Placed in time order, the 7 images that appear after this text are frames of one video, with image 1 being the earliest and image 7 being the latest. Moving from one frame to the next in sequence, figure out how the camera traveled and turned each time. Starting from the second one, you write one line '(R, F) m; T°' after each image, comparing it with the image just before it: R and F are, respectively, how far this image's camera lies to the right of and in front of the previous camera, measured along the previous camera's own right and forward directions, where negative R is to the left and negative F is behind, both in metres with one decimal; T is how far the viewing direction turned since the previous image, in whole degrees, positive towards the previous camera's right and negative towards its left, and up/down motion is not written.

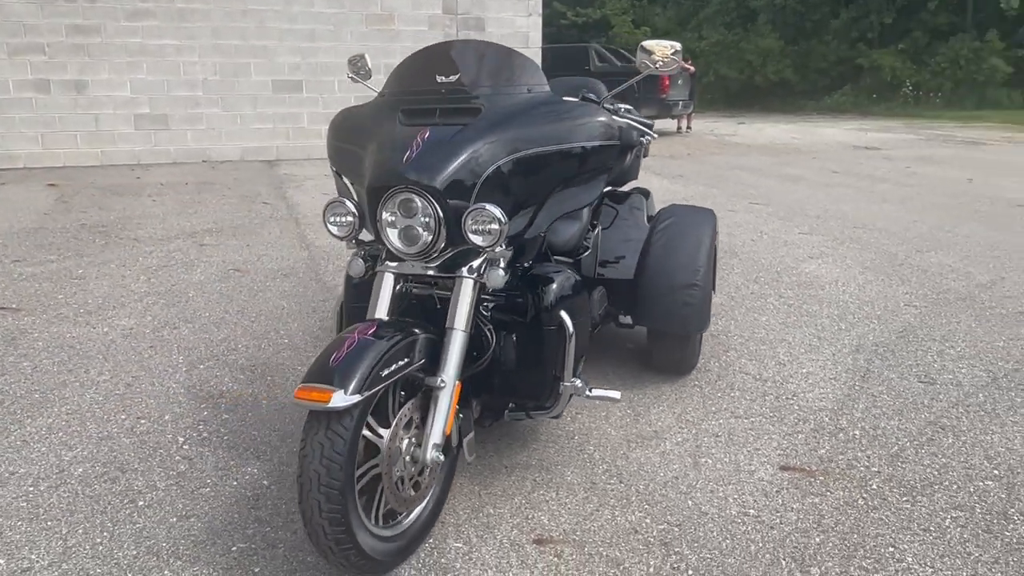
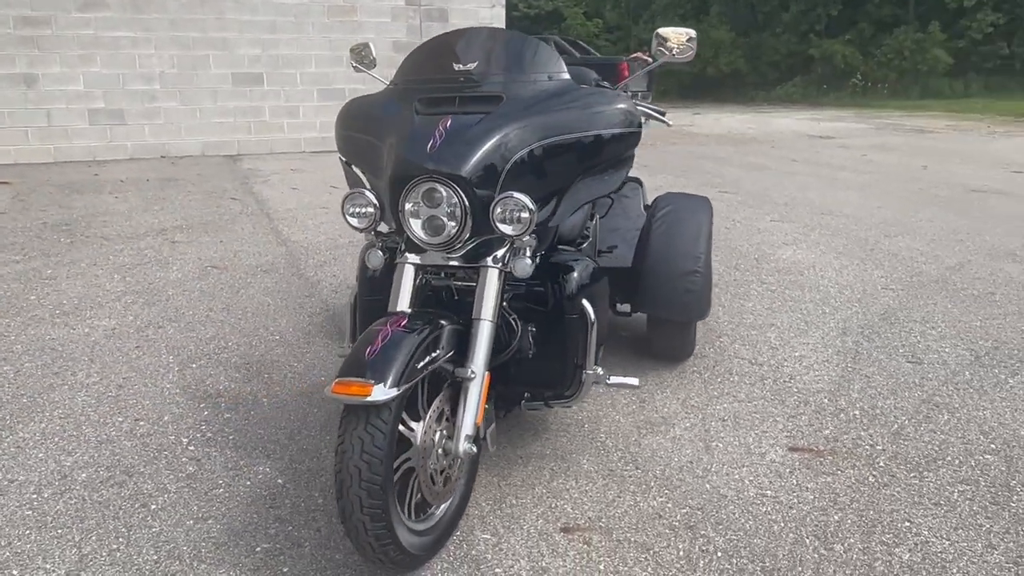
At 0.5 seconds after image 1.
(-0.3, 0.0) m; +3°
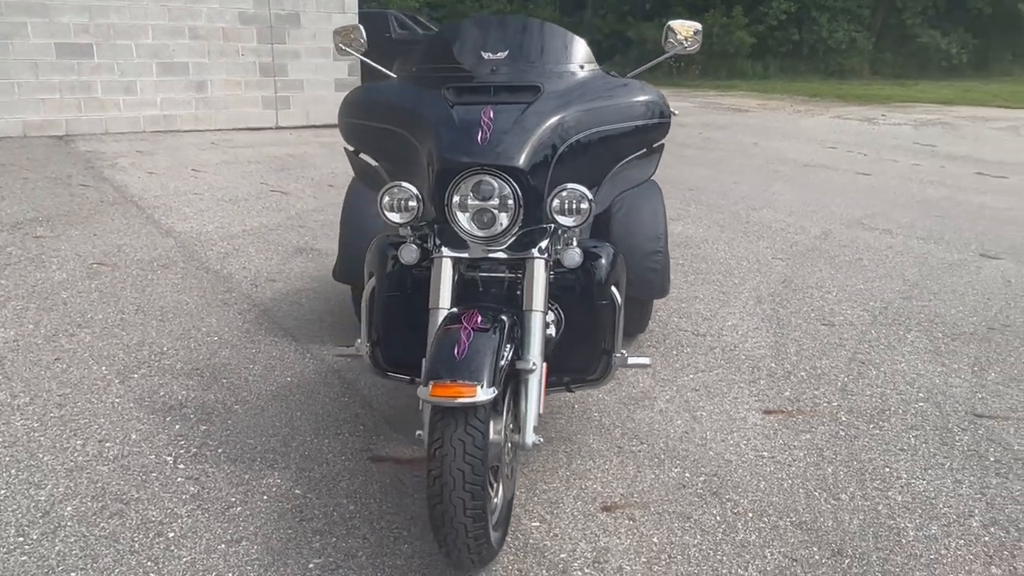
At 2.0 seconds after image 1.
(-0.9, +0.1) m; +13°
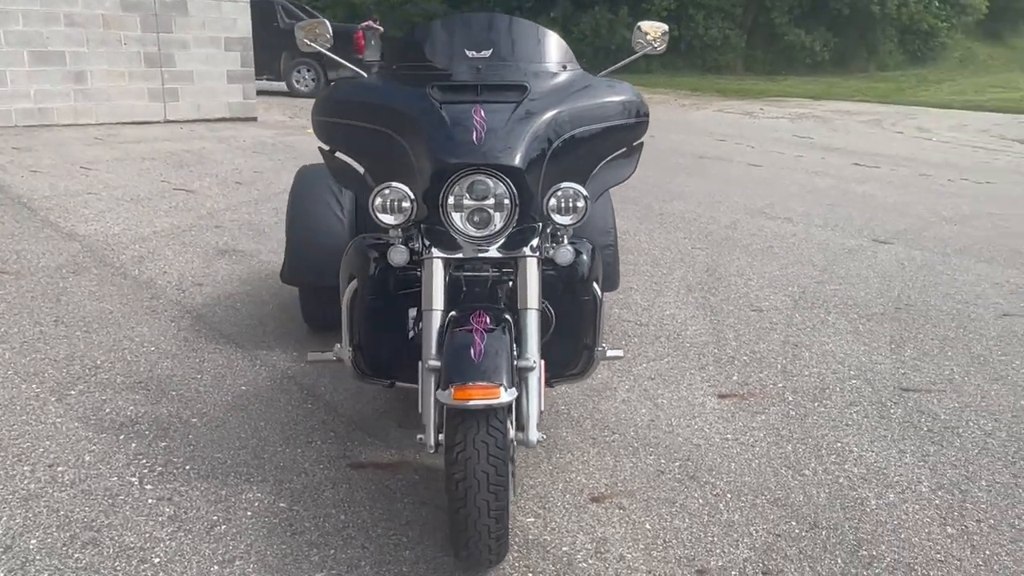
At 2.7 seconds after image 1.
(-0.4, 0.0) m; +8°
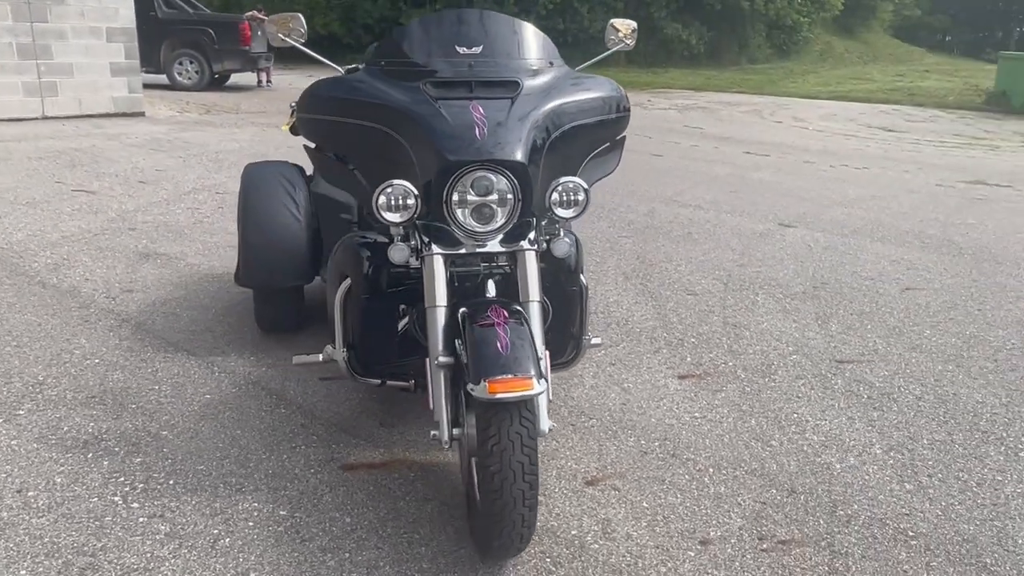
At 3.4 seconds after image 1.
(-0.4, 0.0) m; +8°
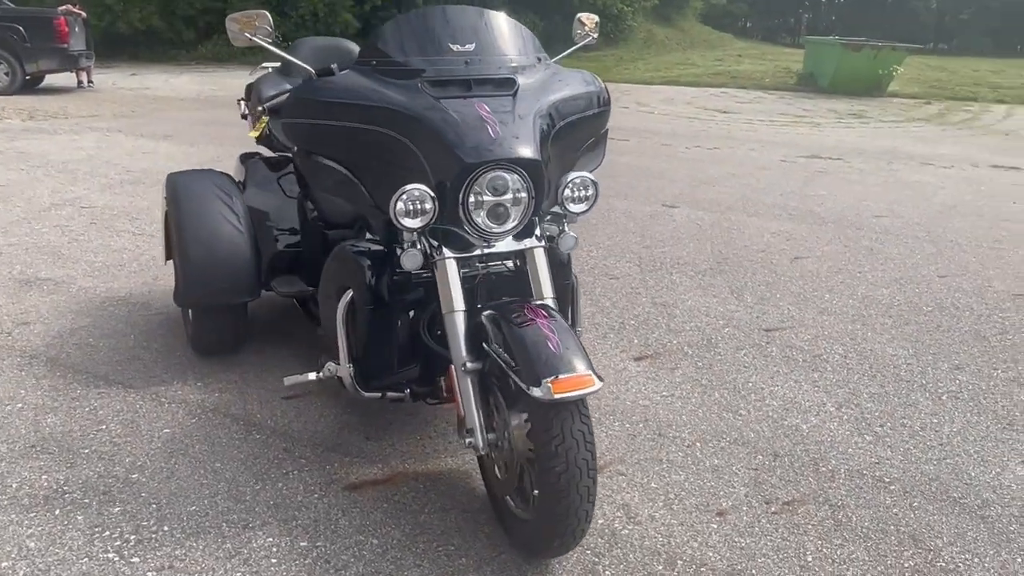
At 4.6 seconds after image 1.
(-0.6, +0.1) m; +11°
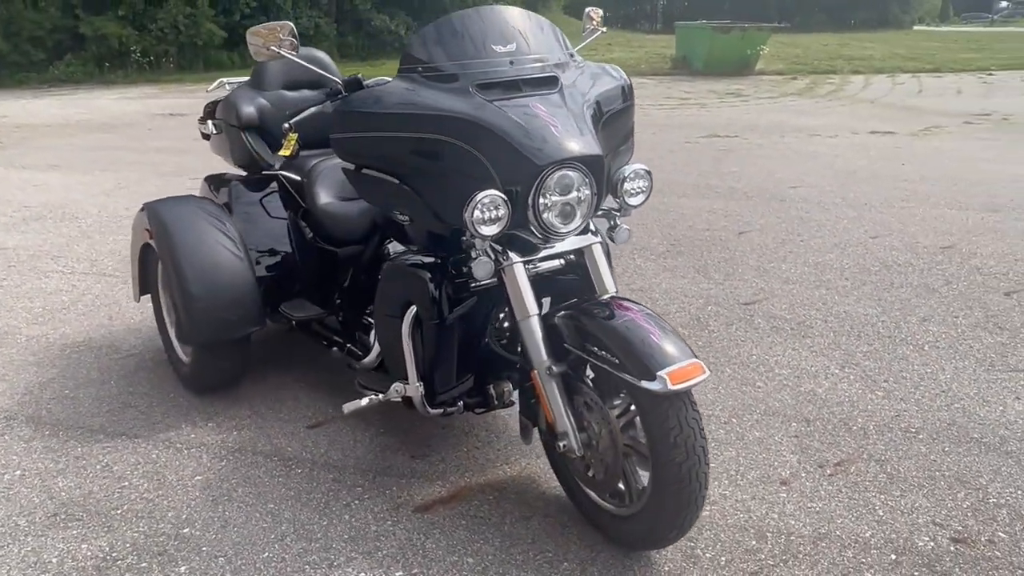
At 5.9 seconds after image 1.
(-0.7, +0.1) m; +8°
